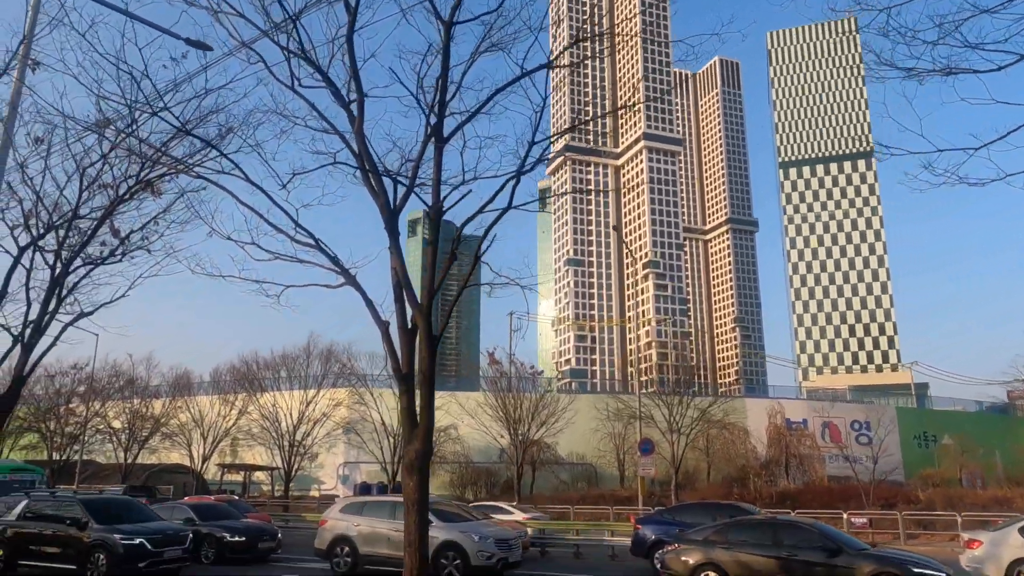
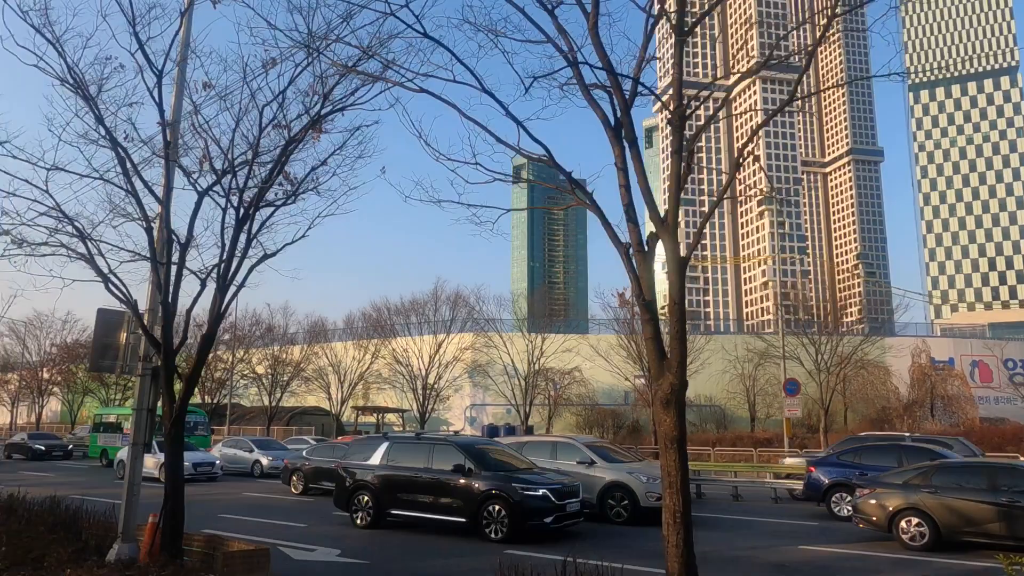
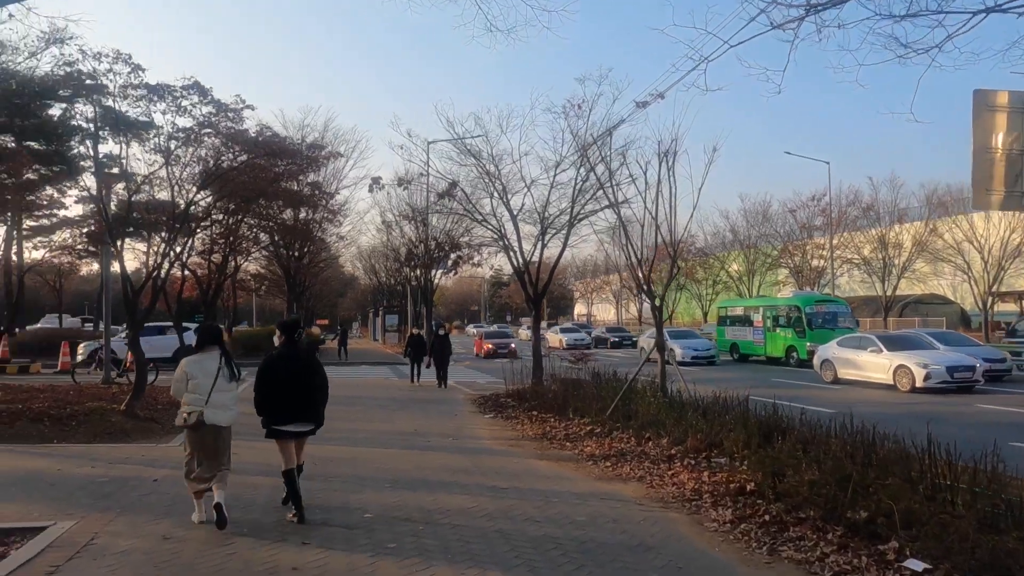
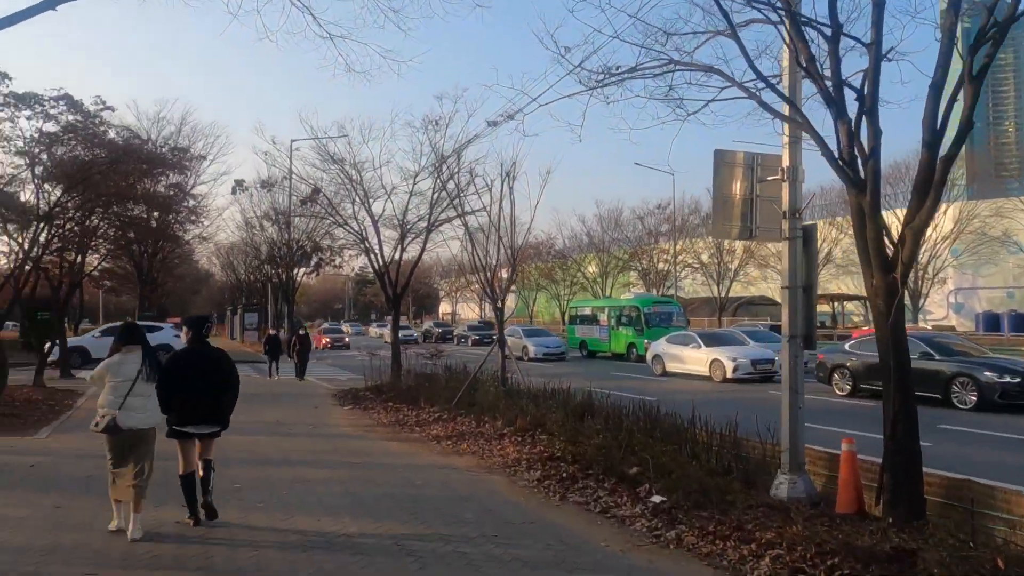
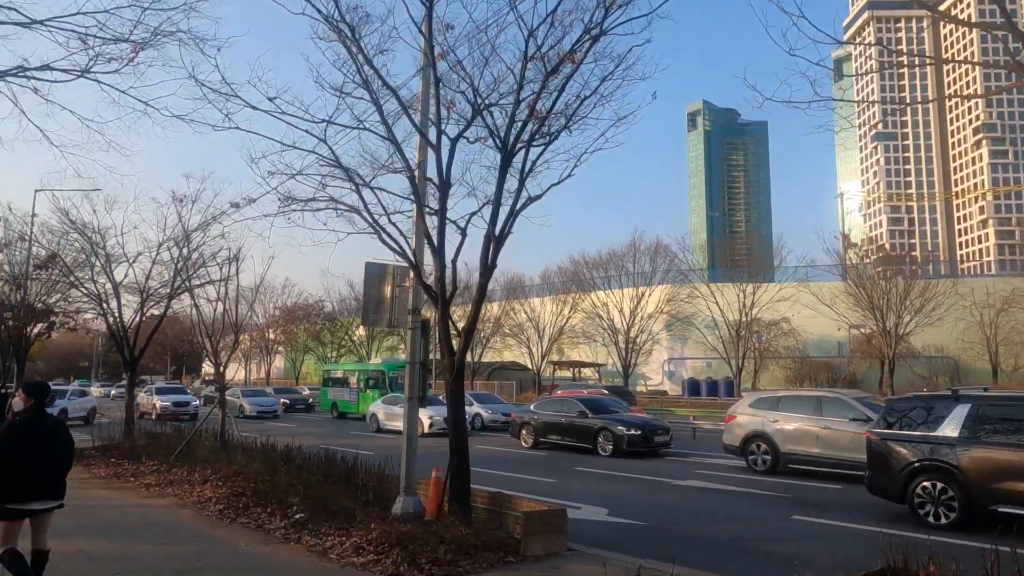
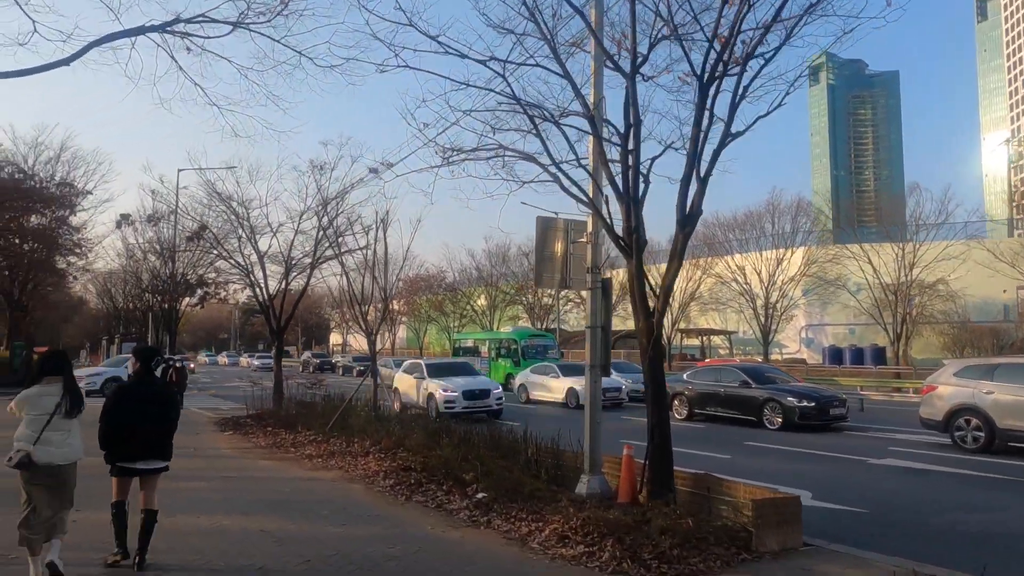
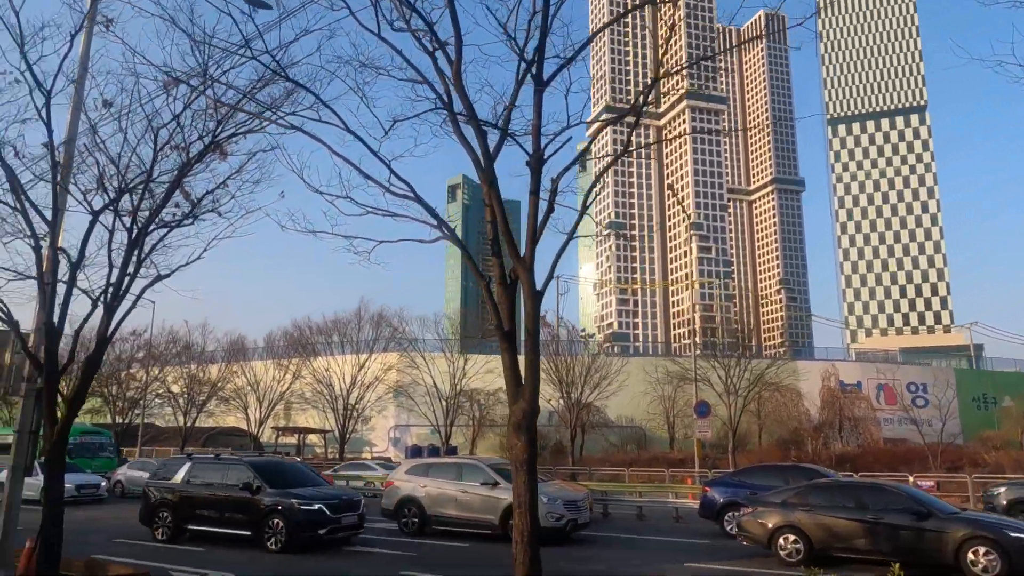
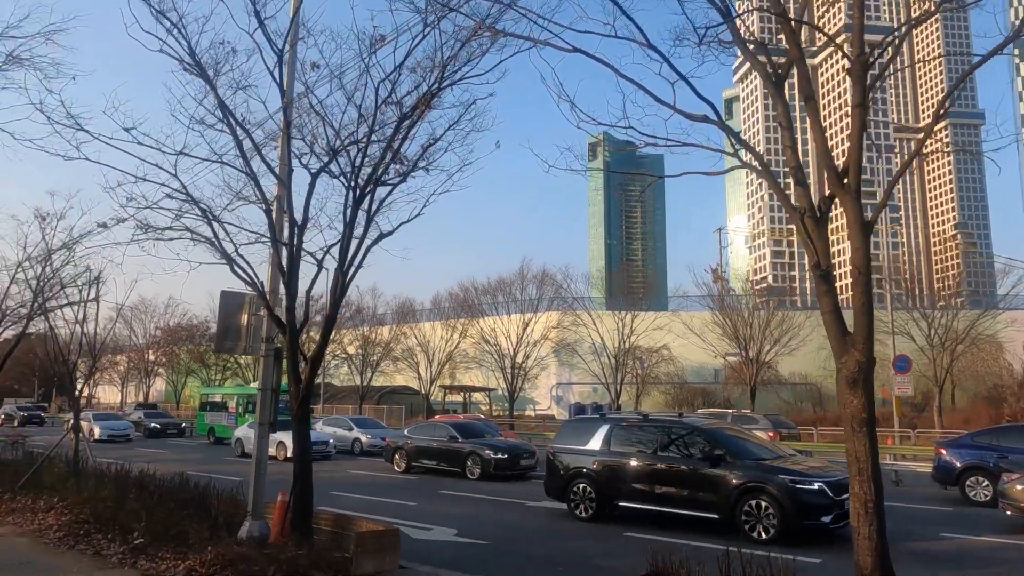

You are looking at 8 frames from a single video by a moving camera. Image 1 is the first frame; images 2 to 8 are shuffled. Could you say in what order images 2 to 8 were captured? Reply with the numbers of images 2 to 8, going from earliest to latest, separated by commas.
7, 2, 8, 5, 6, 4, 3
